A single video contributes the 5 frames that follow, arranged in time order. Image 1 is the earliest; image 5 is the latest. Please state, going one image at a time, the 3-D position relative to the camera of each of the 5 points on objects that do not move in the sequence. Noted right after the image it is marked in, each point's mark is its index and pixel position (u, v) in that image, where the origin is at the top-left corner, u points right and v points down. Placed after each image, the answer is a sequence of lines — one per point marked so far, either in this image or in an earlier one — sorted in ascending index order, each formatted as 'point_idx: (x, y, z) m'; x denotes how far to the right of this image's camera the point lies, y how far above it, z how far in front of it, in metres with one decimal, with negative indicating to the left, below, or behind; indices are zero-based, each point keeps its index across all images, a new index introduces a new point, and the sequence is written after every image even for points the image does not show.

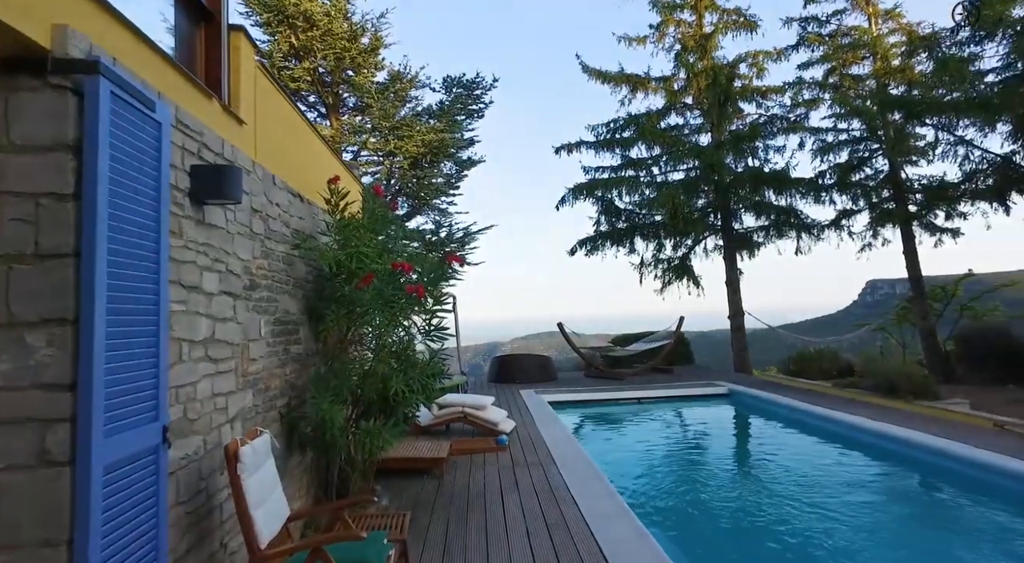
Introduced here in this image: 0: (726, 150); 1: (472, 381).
0: (+4.1, +2.6, +11.2) m
1: (-0.8, -2.0, +11.8) m
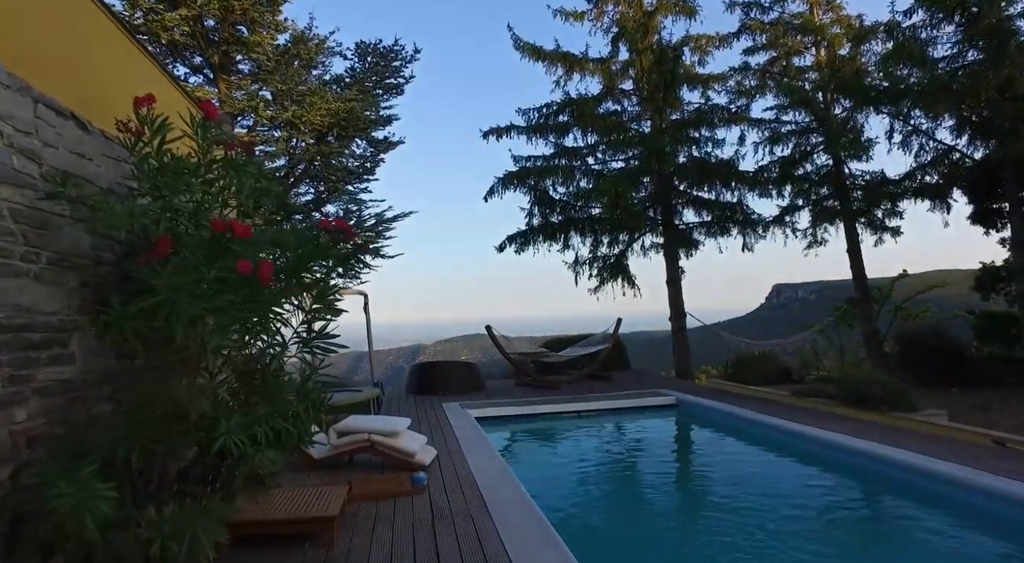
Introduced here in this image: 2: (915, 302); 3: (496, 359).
0: (+2.8, +2.6, +10.5) m
1: (-2.1, -2.0, +10.4) m
2: (+7.6, -0.4, +11.1) m
3: (-0.4, -1.8, +13.5) m
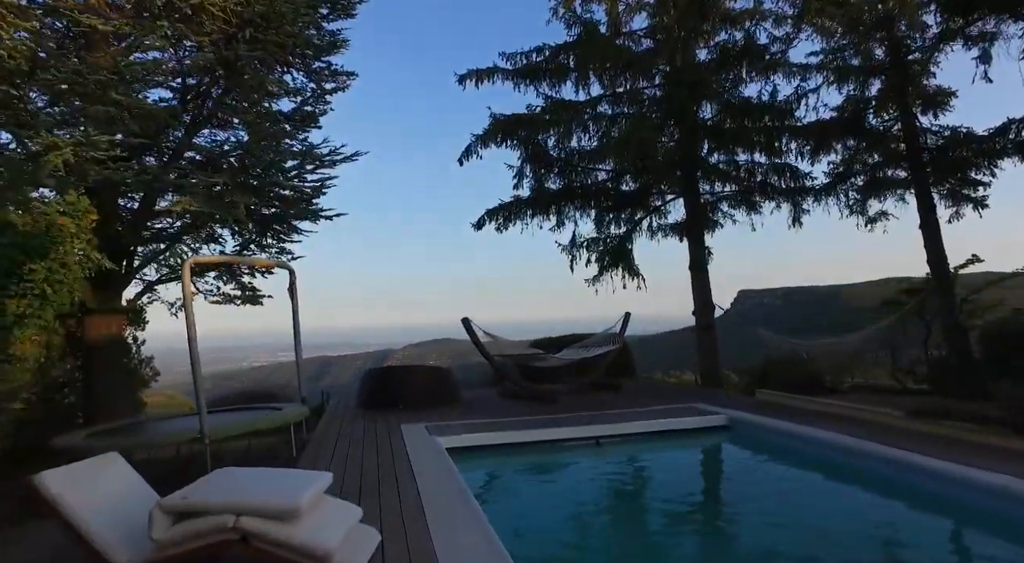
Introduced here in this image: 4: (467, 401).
0: (+2.6, +2.8, +8.3) m
1: (-2.4, -1.7, +7.9) m
2: (+7.3, -0.2, +9.1) m
3: (-0.8, -1.5, +11.1) m
4: (-0.6, -1.6, +7.9) m
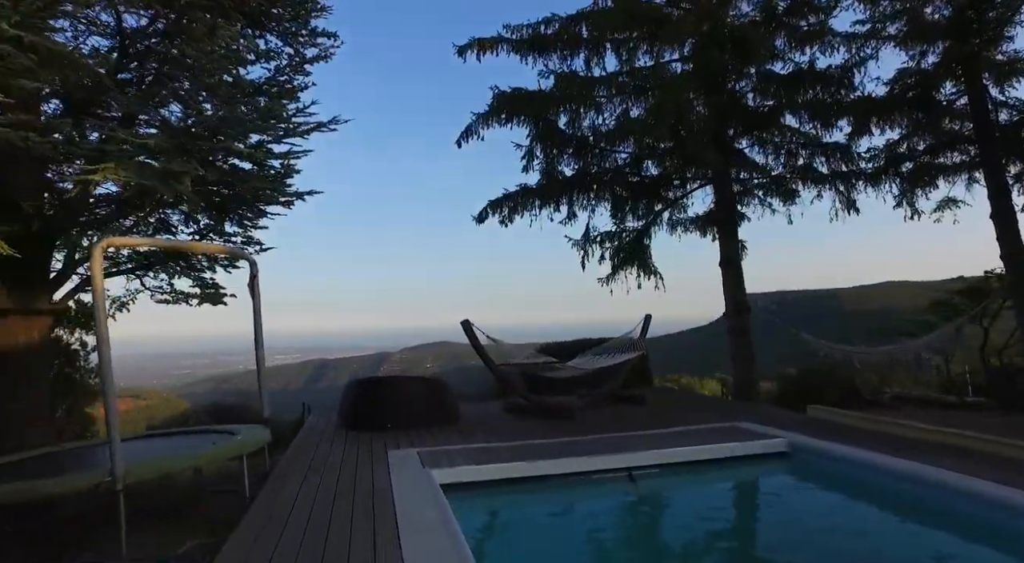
0: (+2.6, +2.9, +7.2) m
1: (-2.3, -1.6, +6.8) m
2: (+7.4, -0.2, +8.0) m
3: (-0.7, -1.5, +10.0) m
4: (-0.6, -1.6, +6.9) m
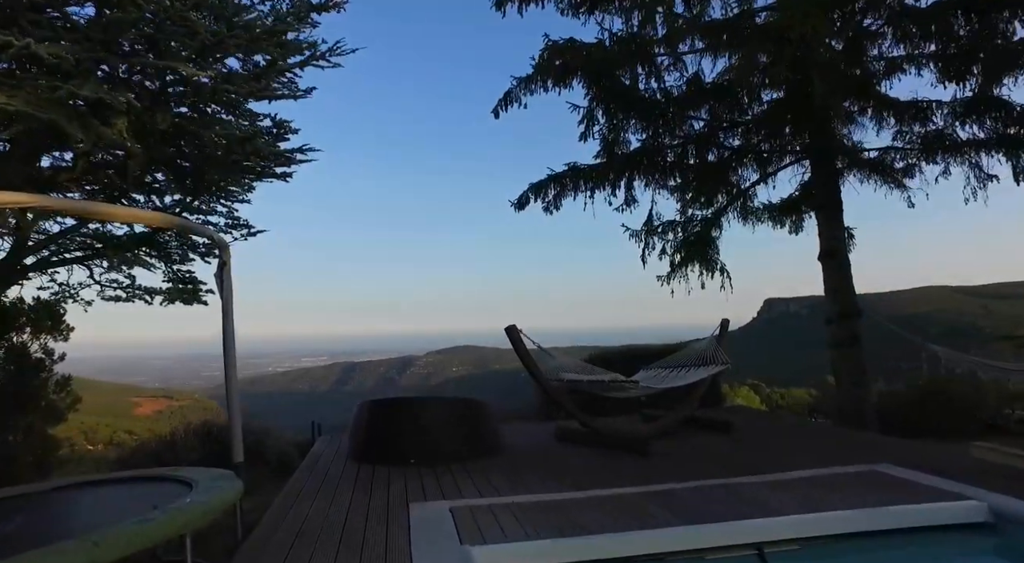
0: (+3.2, +2.9, +5.7) m
1: (-1.8, -1.6, +5.5) m
2: (+7.9, -0.2, +6.3) m
3: (-0.1, -1.5, +8.7) m
4: (-0.1, -1.5, +5.5) m
